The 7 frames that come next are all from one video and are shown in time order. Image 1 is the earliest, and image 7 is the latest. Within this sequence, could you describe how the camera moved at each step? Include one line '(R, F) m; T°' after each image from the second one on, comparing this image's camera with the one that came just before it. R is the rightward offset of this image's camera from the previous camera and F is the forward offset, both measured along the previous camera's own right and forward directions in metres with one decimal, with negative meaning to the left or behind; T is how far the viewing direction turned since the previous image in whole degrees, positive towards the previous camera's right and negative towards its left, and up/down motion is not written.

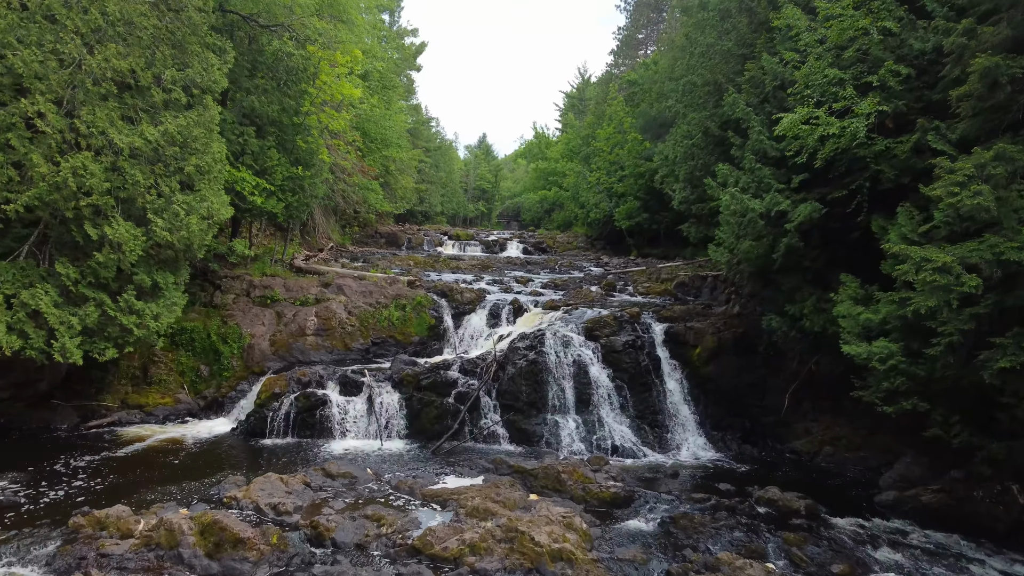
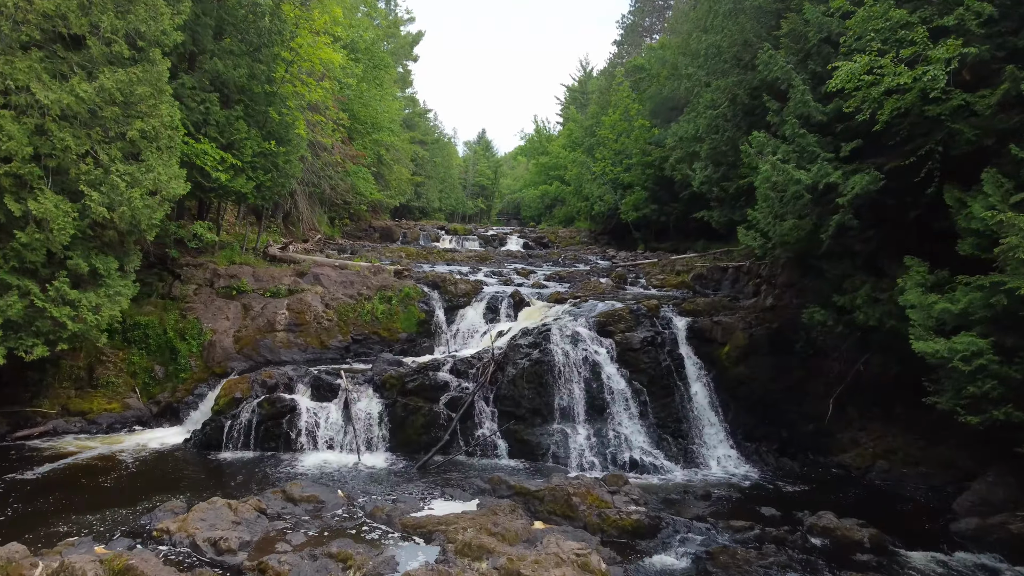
(0.0, +2.0) m; 0°
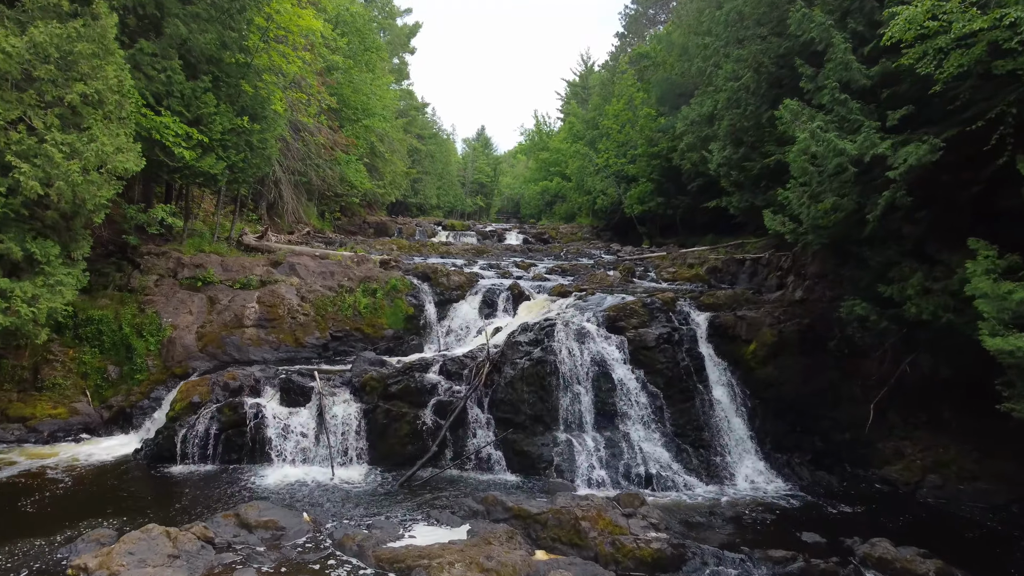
(0.0, +1.5) m; 0°
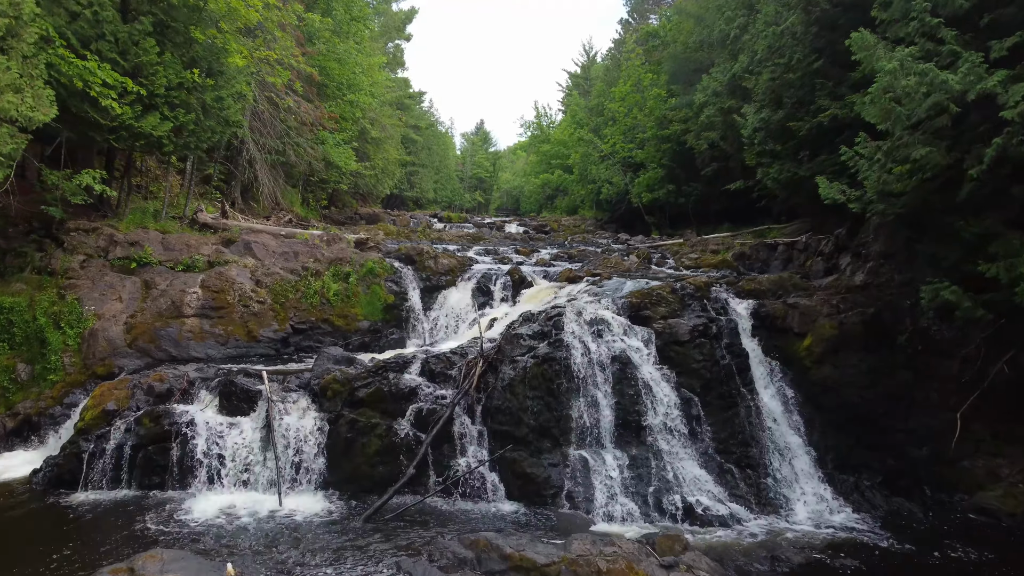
(0.0, +2.1) m; 0°
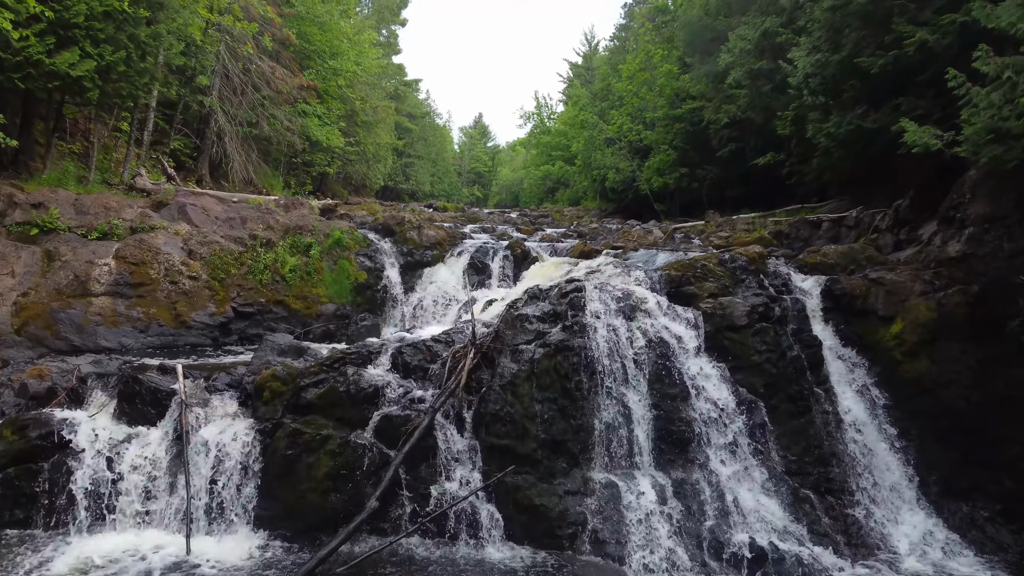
(0.0, +2.1) m; 0°
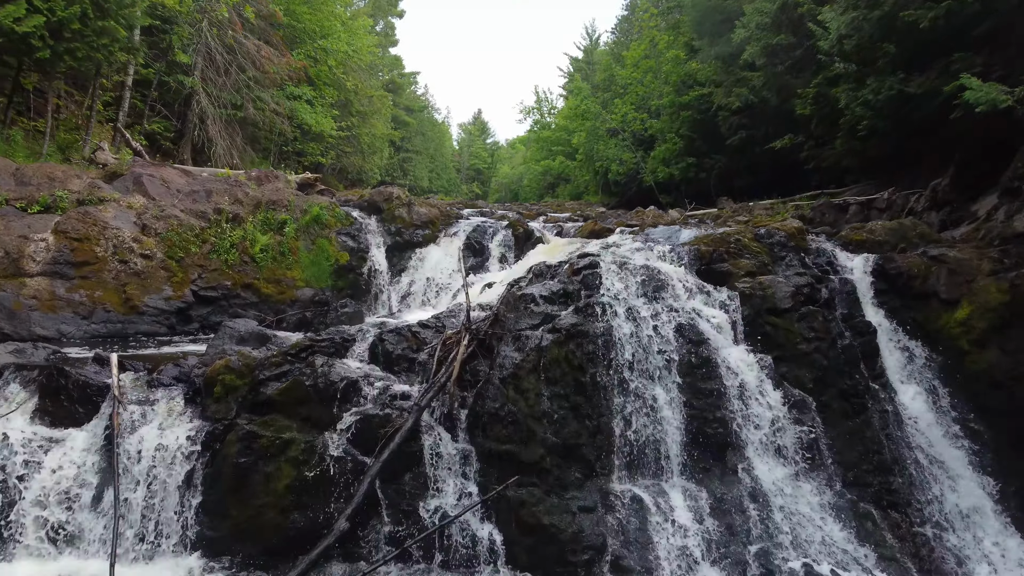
(0.0, +1.0) m; 0°
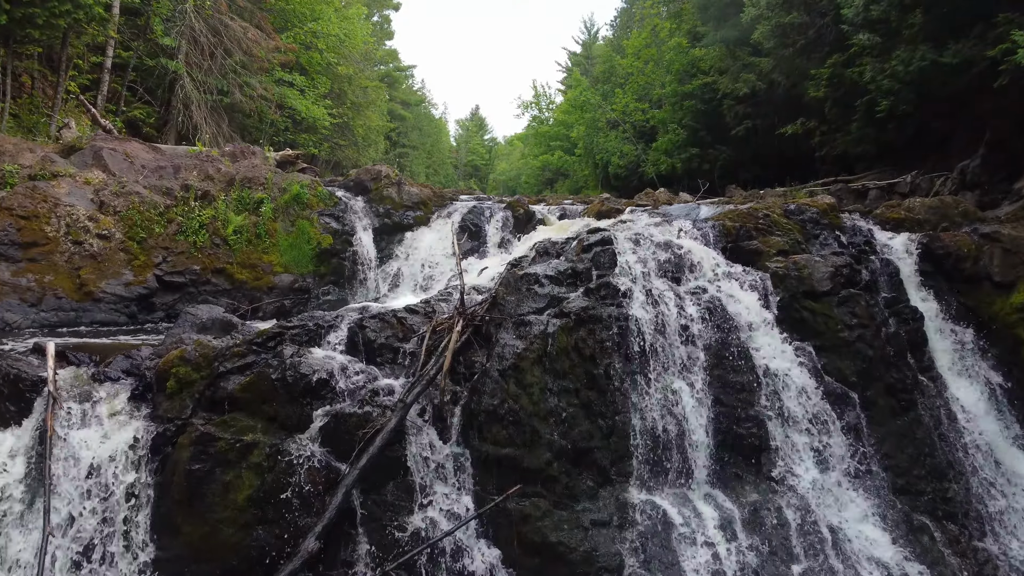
(0.0, +0.7) m; 0°
